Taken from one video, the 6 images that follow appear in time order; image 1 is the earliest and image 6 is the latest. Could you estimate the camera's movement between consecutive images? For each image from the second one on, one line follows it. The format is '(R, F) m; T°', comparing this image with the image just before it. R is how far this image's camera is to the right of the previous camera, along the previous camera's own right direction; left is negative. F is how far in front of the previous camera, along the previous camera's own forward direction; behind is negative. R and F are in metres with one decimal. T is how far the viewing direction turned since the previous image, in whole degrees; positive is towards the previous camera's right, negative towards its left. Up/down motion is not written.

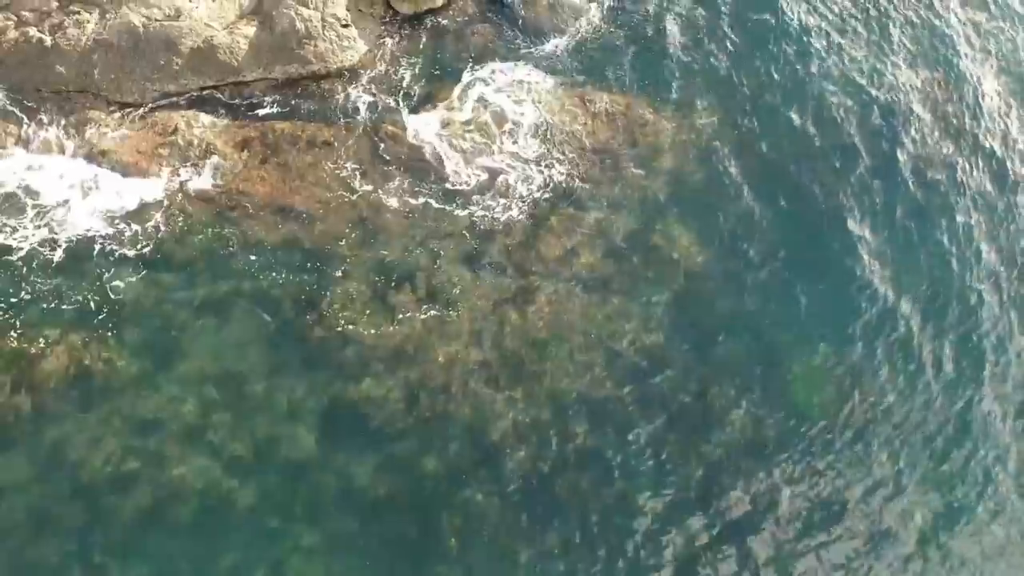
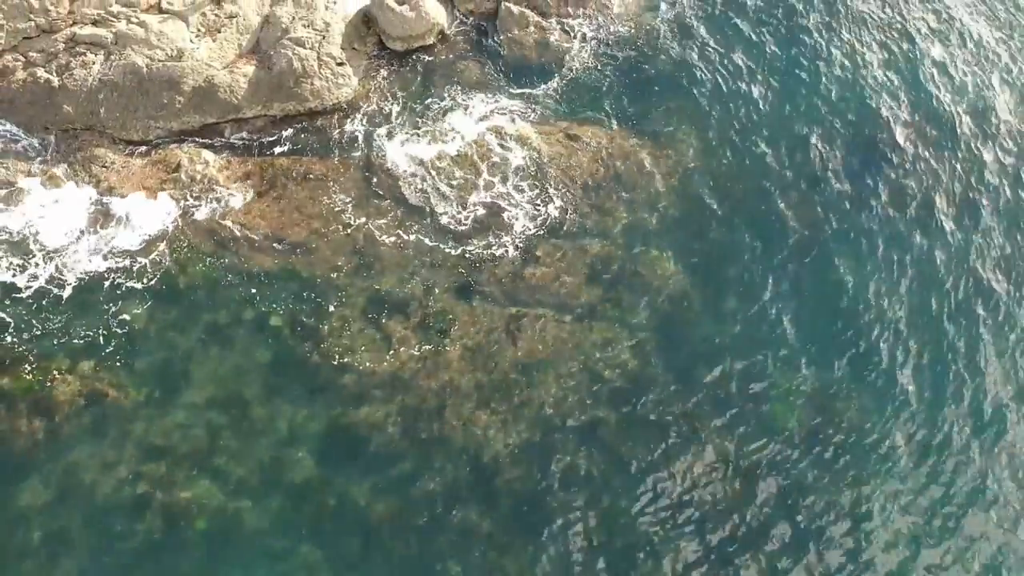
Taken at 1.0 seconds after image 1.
(-0.3, -1.1) m; +2°
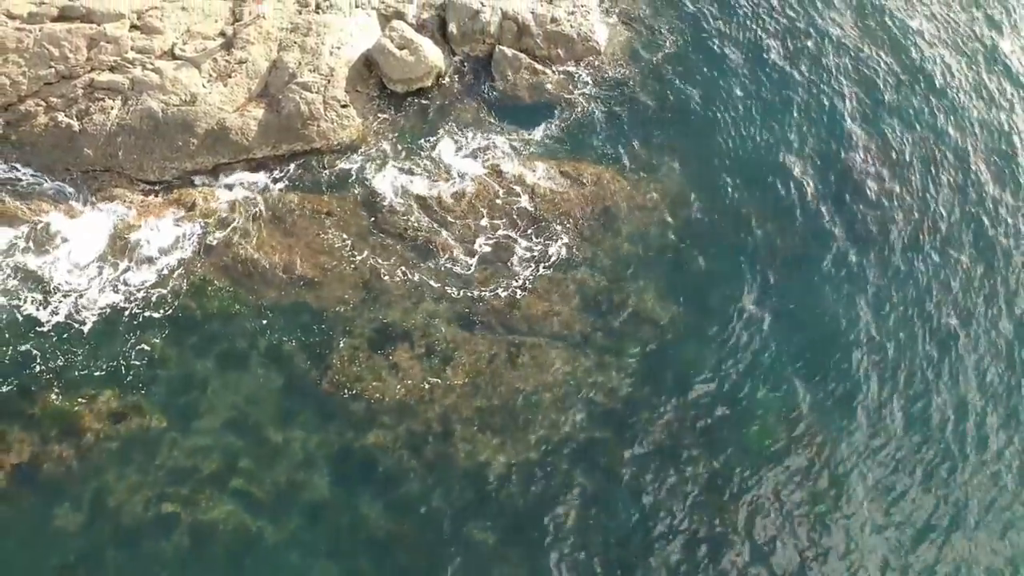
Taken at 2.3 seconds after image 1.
(-0.1, -1.4) m; 0°
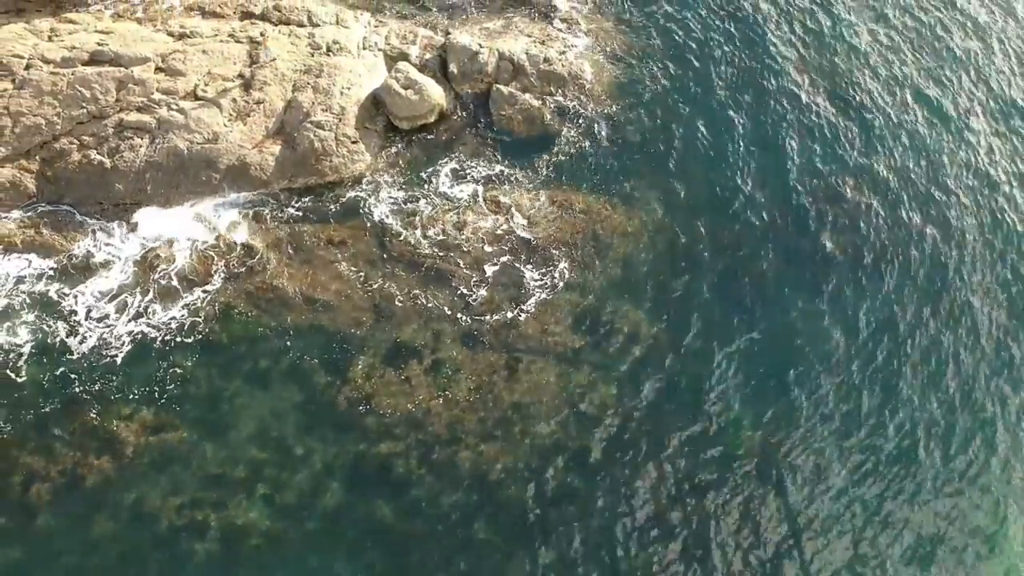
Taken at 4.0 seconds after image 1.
(0.0, -2.1) m; 0°
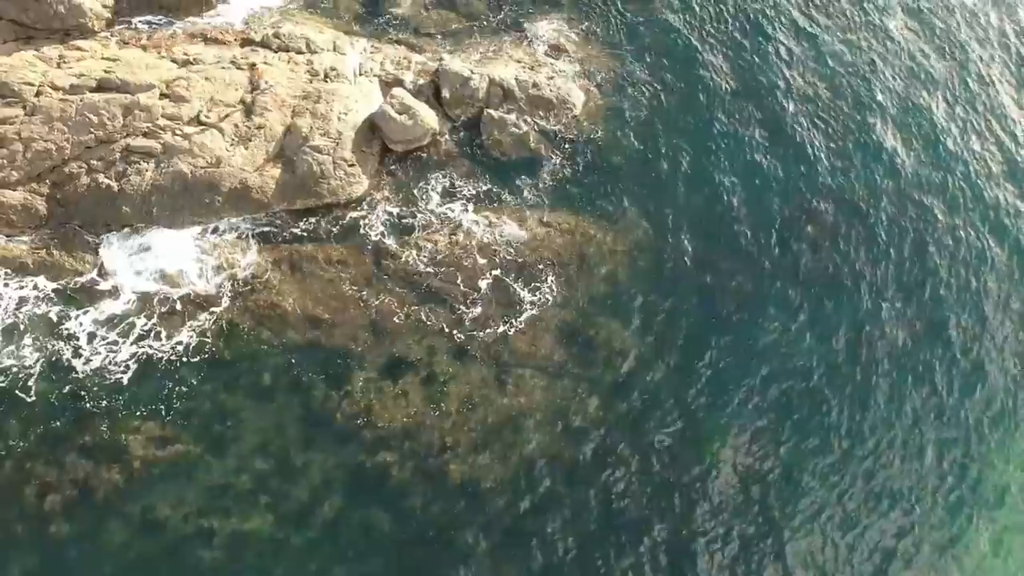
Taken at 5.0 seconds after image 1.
(+0.3, -1.2) m; 0°
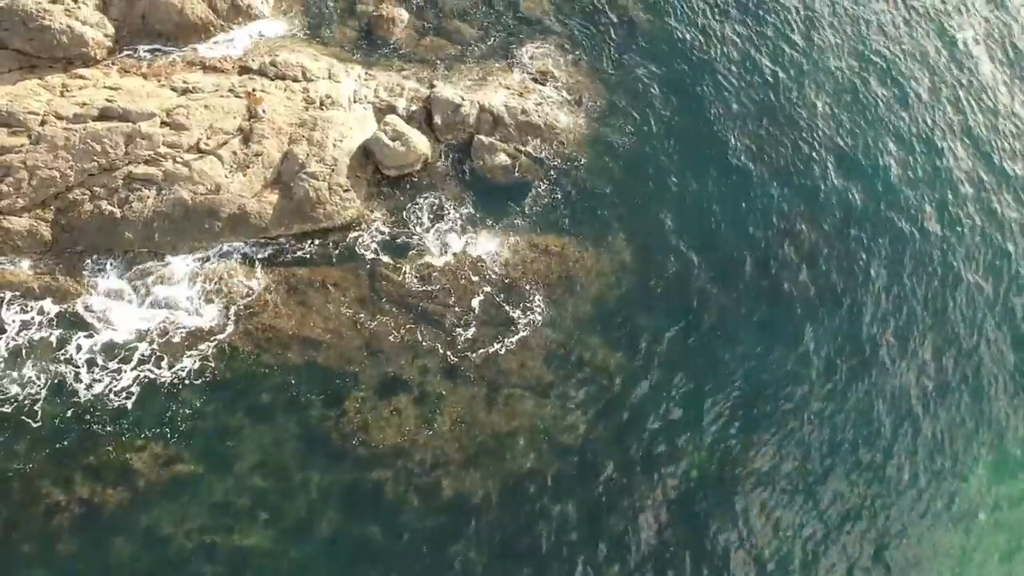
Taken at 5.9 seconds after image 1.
(+0.3, -1.0) m; 0°
